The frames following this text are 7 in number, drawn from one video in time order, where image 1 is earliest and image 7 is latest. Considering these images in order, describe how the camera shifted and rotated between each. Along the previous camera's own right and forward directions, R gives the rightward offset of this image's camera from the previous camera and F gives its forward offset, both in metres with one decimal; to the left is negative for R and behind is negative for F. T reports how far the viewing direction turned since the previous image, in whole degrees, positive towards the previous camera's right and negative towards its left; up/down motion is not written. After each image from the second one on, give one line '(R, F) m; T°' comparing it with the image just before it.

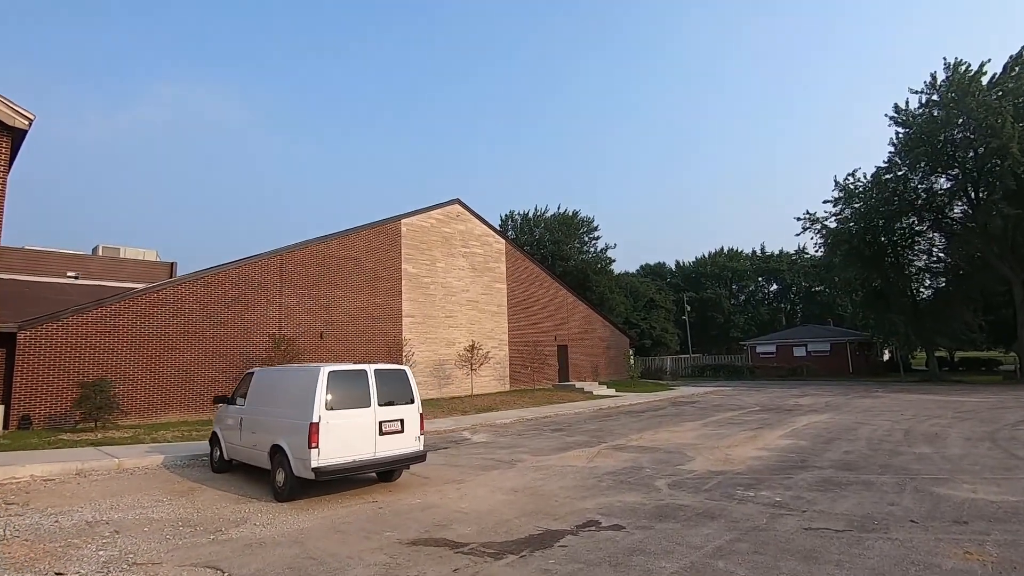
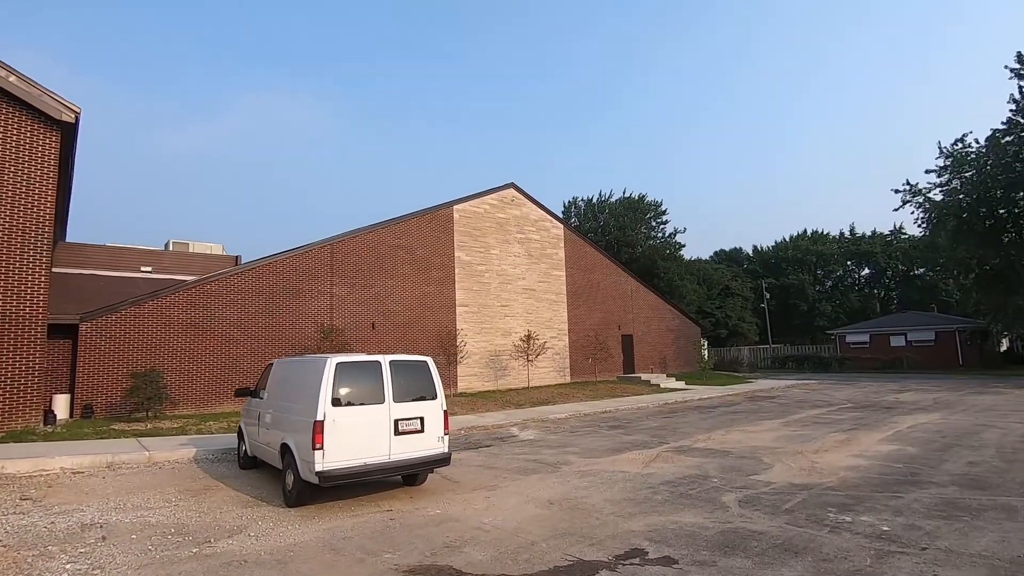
(+0.5, +1.3) m; -7°
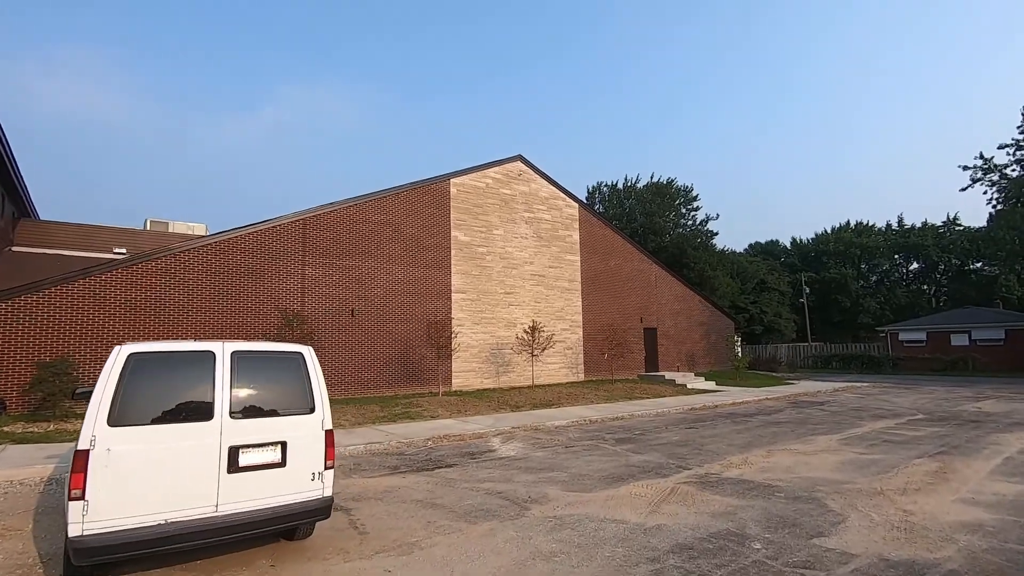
(+1.0, +3.0) m; -3°
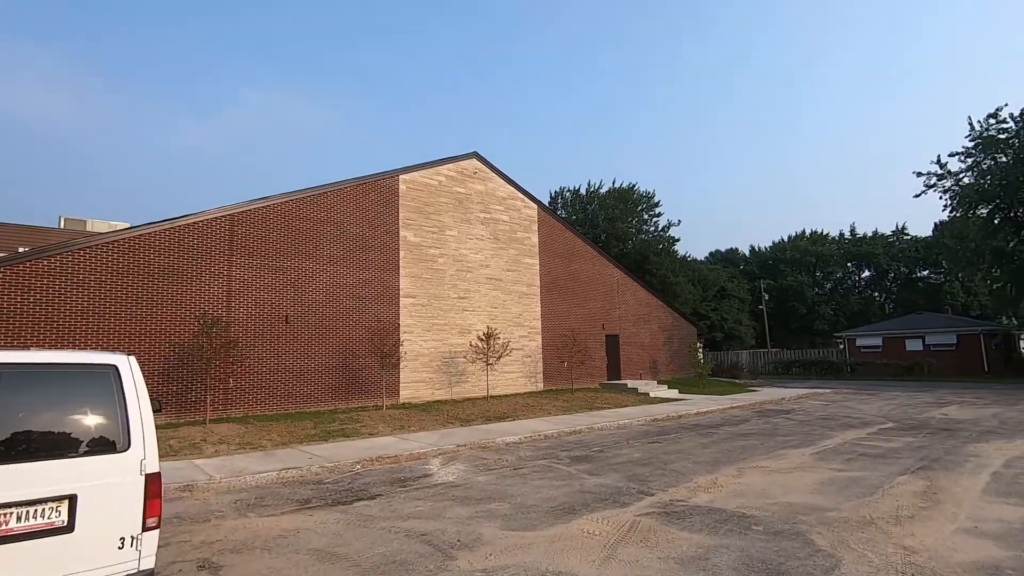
(+0.5, +1.3) m; +4°
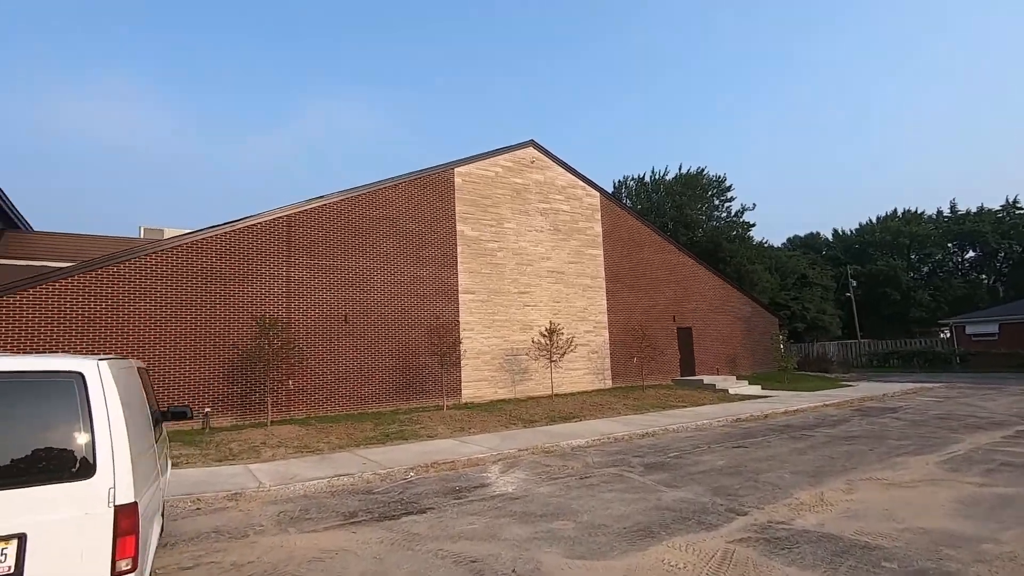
(+0.1, +1.0) m; -7°
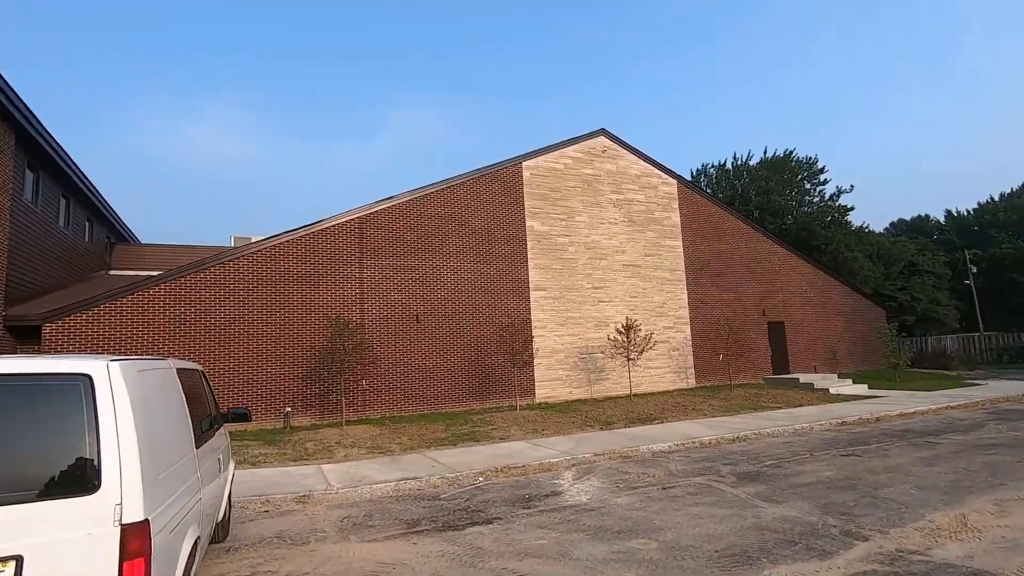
(+0.1, +0.6) m; -8°
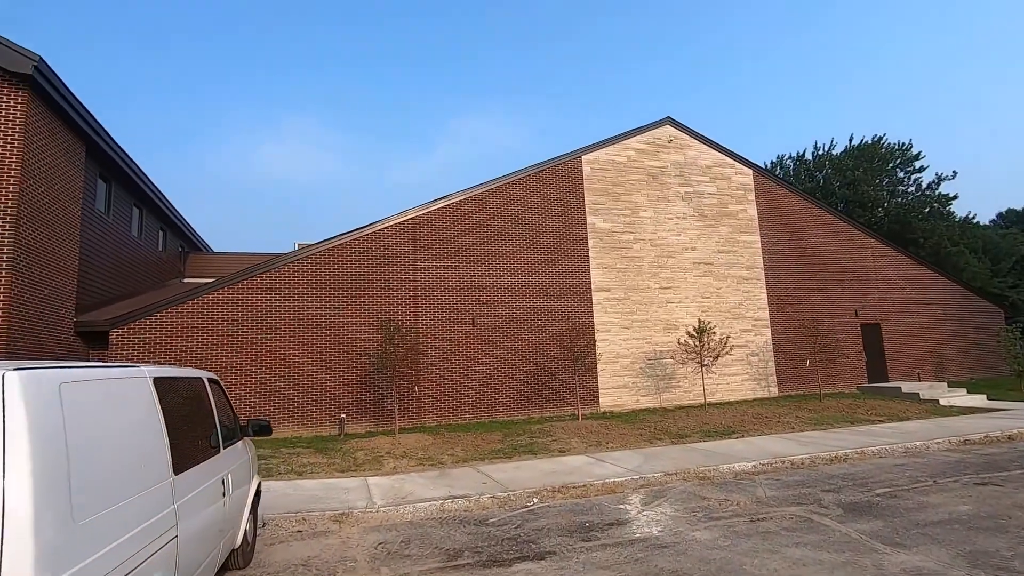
(+0.1, +1.0) m; -7°
